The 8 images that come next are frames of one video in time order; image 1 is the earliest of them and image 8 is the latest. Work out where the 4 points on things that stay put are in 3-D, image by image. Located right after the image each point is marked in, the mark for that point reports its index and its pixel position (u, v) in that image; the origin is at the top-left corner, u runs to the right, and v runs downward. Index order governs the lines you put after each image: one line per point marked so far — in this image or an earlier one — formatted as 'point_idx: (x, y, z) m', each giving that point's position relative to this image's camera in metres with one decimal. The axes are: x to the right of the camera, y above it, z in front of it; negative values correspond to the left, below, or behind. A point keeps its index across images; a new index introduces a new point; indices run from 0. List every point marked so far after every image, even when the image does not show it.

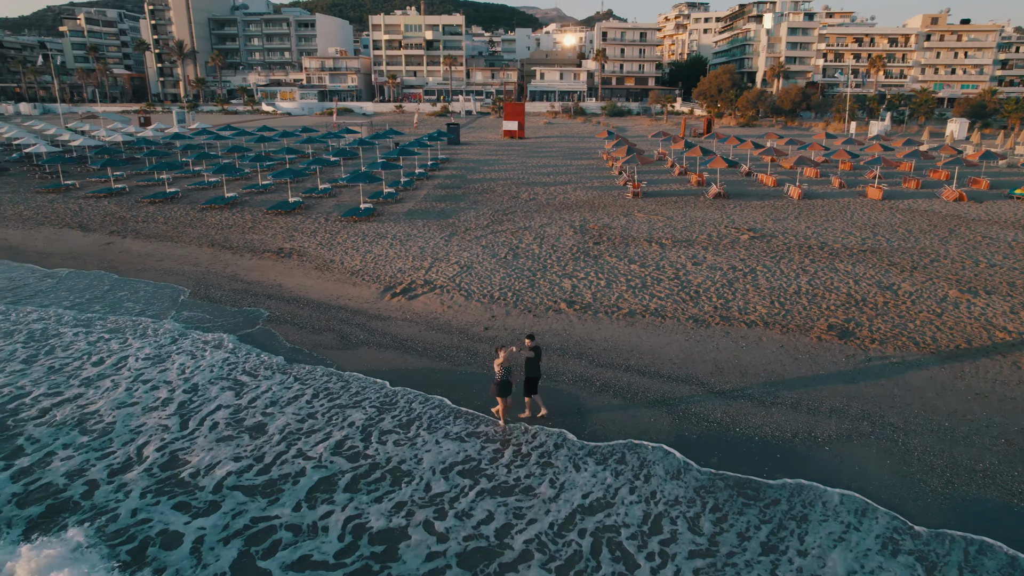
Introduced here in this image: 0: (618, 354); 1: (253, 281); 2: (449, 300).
0: (+1.9, -1.2, +12.4) m
1: (-6.3, +0.1, +16.8) m
2: (-1.4, -0.3, +14.9) m
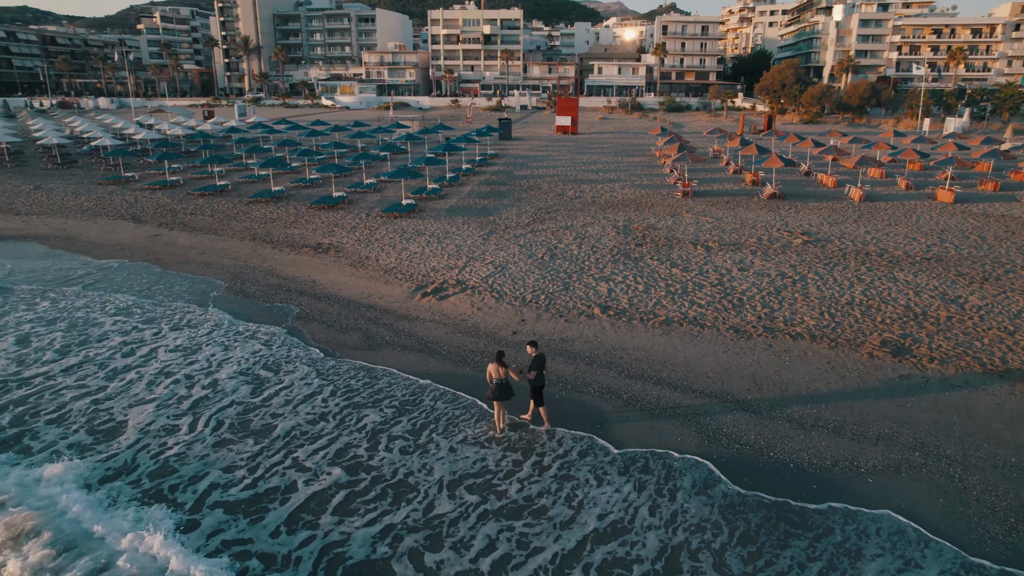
0: (+2.3, -1.3, +11.7) m
1: (-5.4, +0.3, +16.8) m
2: (-0.7, -0.3, +14.5) m
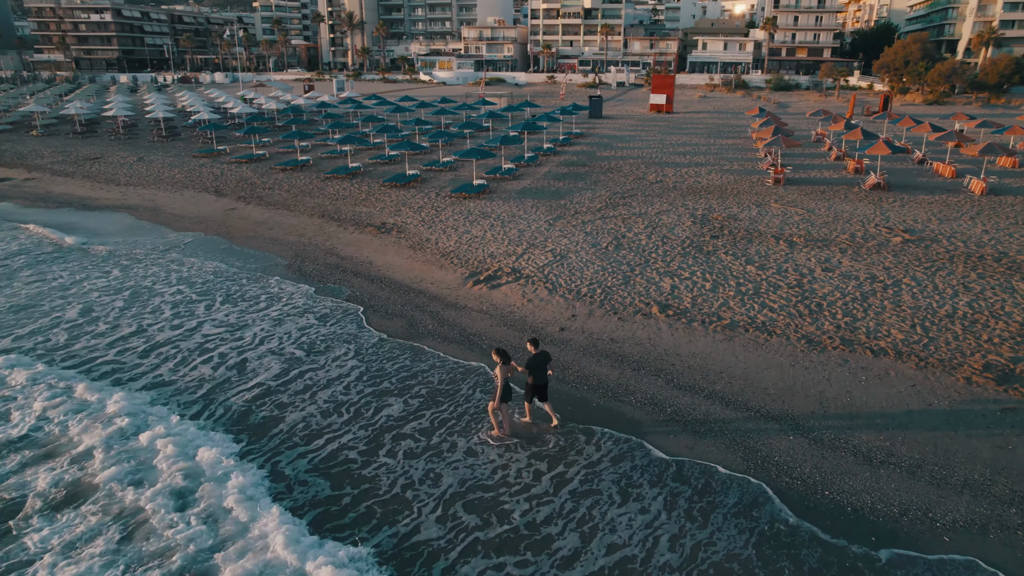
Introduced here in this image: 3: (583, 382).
0: (+2.9, -1.3, +10.6) m
1: (-4.0, +0.7, +16.6) m
2: (+0.4, -0.1, +13.7) m
3: (+1.0, -1.5, +10.6) m
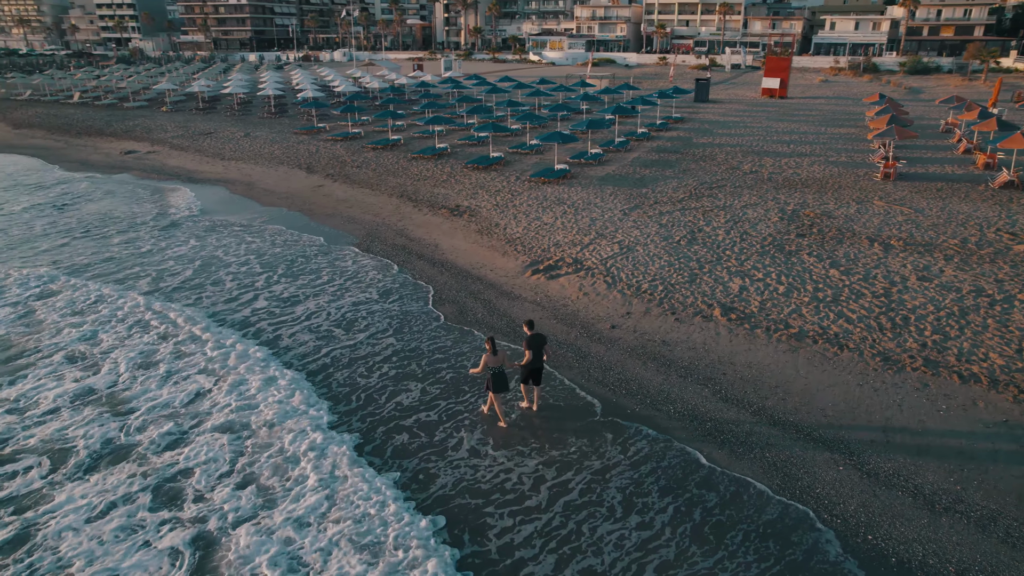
0: (+3.4, -1.4, +9.7) m
1: (-2.3, +1.2, +16.6) m
2: (+1.5, 0.0, +13.1) m
3: (+1.5, -1.4, +10.0) m
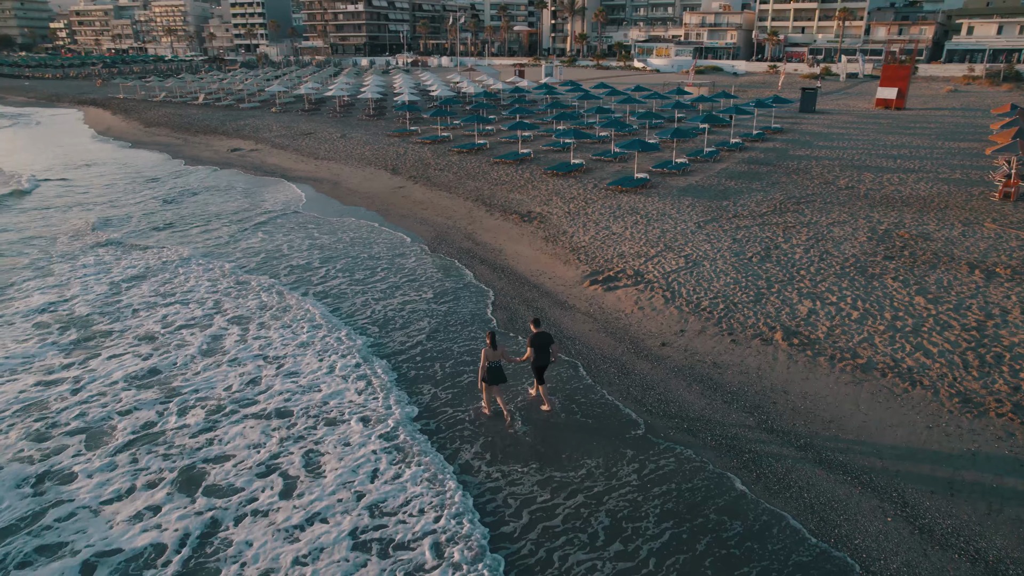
0: (+3.8, -1.7, +8.9) m
1: (-0.7, +1.1, +16.6) m
2: (+2.4, -0.2, +12.6) m
3: (+2.0, -1.7, +9.4) m
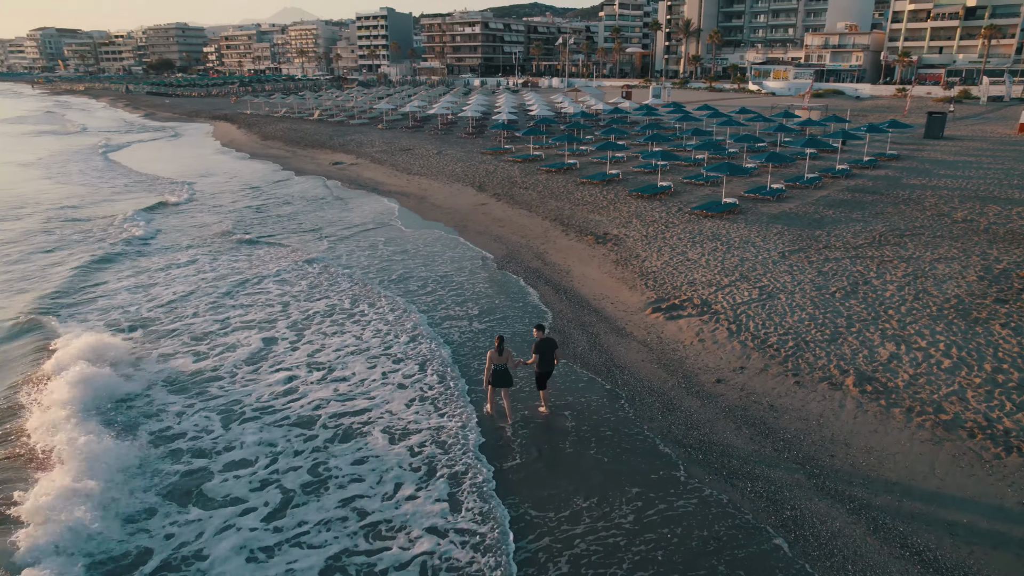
0: (+4.0, -2.2, +7.8) m
1: (+0.9, +0.6, +16.2) m
2: (+3.3, -0.7, +11.7) m
3: (+2.3, -2.0, +8.6) m
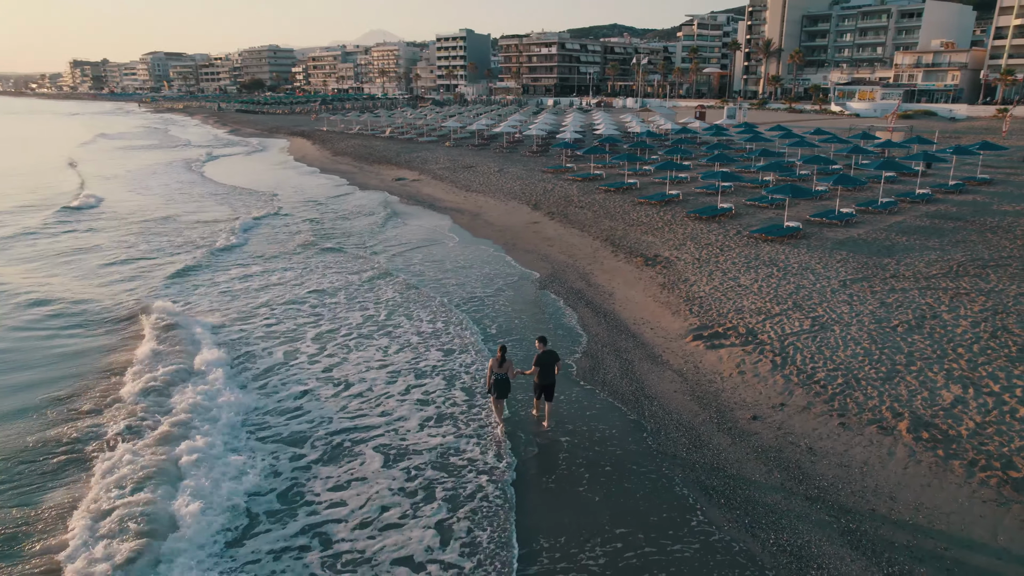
0: (+3.9, -2.5, +6.9) m
1: (+1.8, +0.1, +15.6) m
2: (+3.7, -1.2, +10.9) m
3: (+2.4, -2.4, +7.9) m
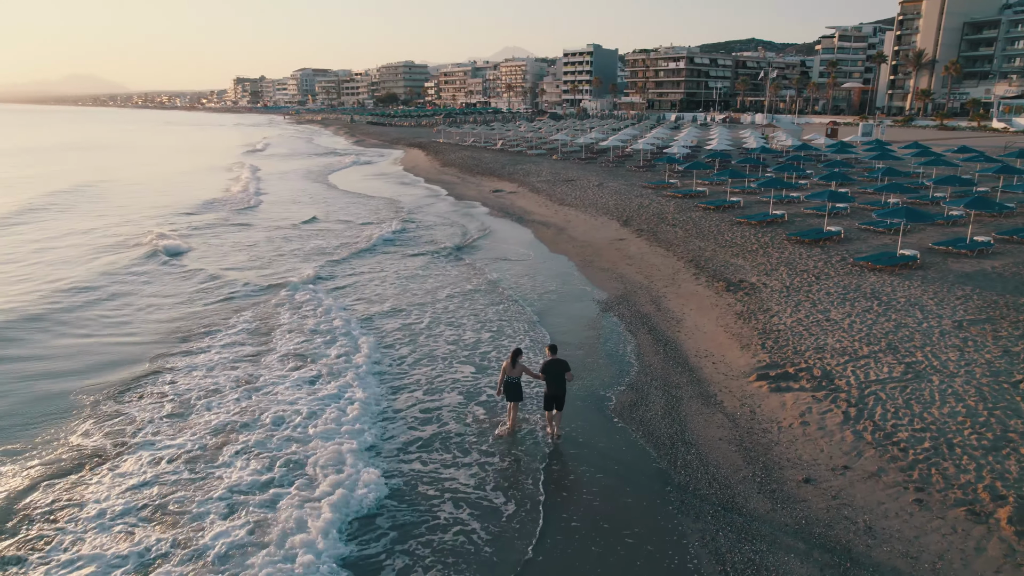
0: (+3.4, -2.9, +5.1) m
1: (+3.1, -0.4, +14.1) m
2: (+4.0, -1.6, +9.1) m
3: (+2.1, -2.7, +6.4) m
